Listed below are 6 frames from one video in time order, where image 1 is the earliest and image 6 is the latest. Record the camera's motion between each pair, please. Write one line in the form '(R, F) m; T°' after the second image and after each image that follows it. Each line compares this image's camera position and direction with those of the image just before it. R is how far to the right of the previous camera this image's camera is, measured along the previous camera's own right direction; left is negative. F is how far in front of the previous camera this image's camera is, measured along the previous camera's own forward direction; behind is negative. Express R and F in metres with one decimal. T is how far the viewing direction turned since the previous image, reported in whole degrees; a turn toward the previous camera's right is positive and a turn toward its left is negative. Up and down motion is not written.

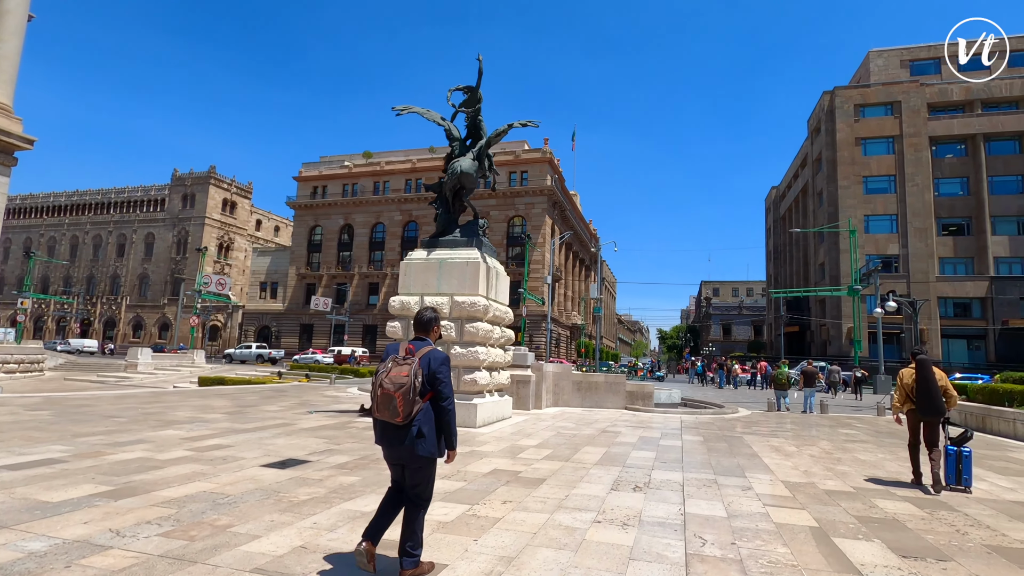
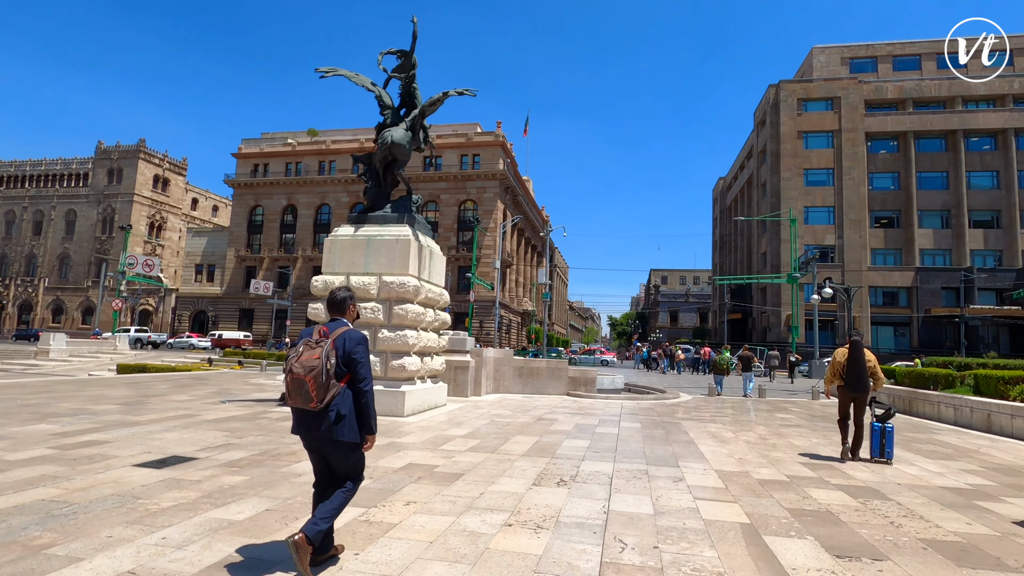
(+0.4, +0.6) m; +5°
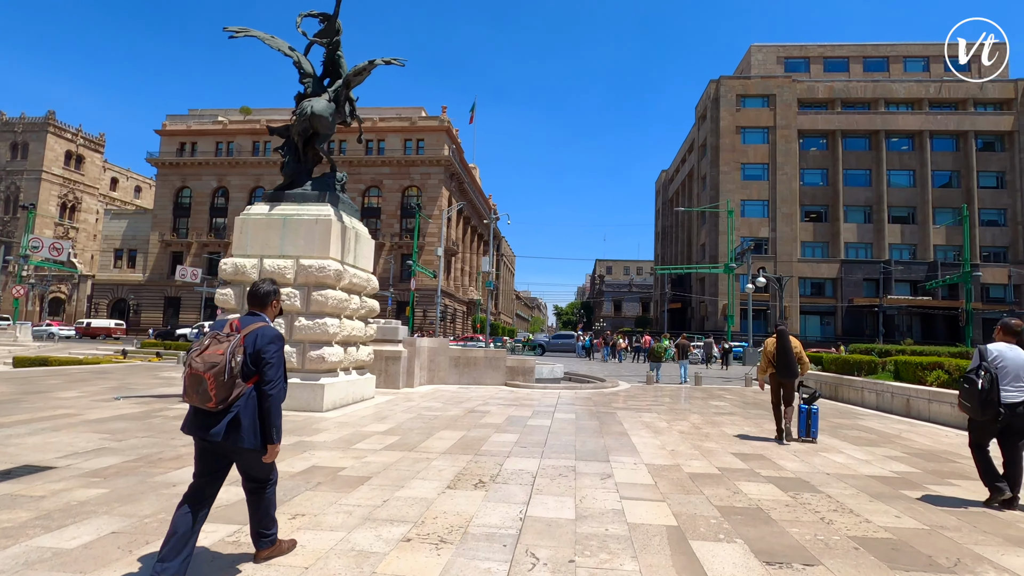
(+0.3, +0.5) m; +6°
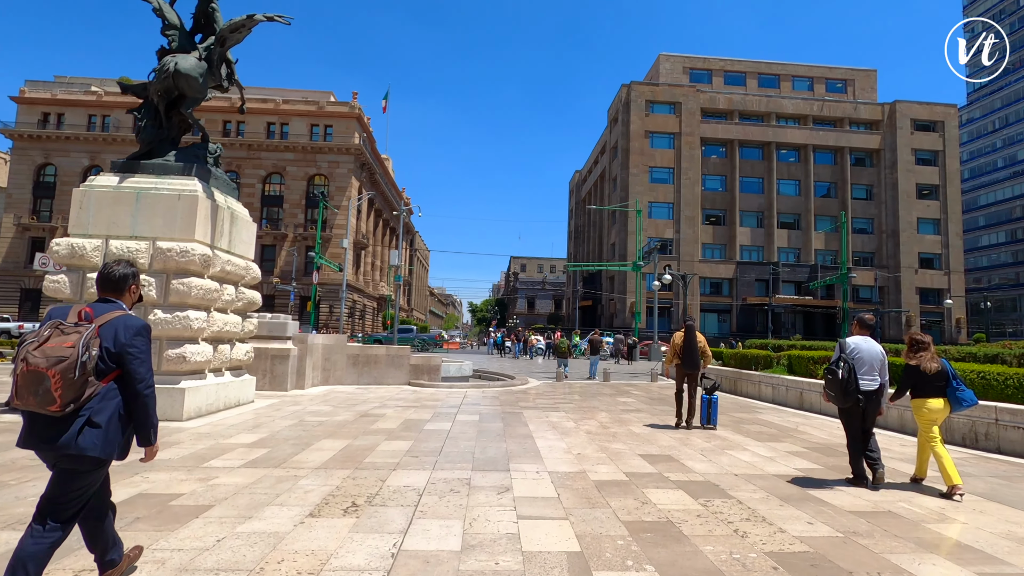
(+0.2, +0.7) m; +9°
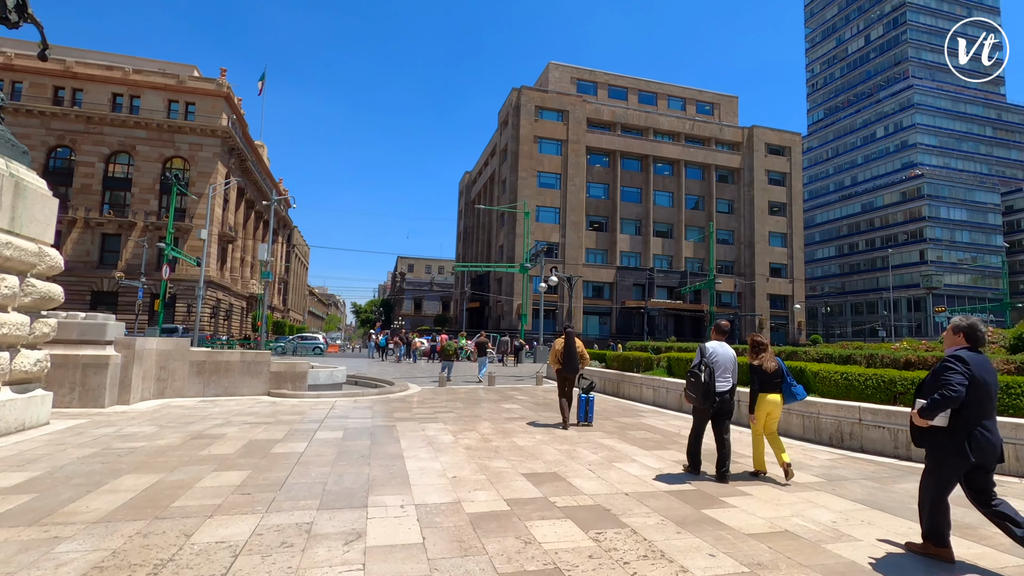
(+0.2, +0.8) m; +12°
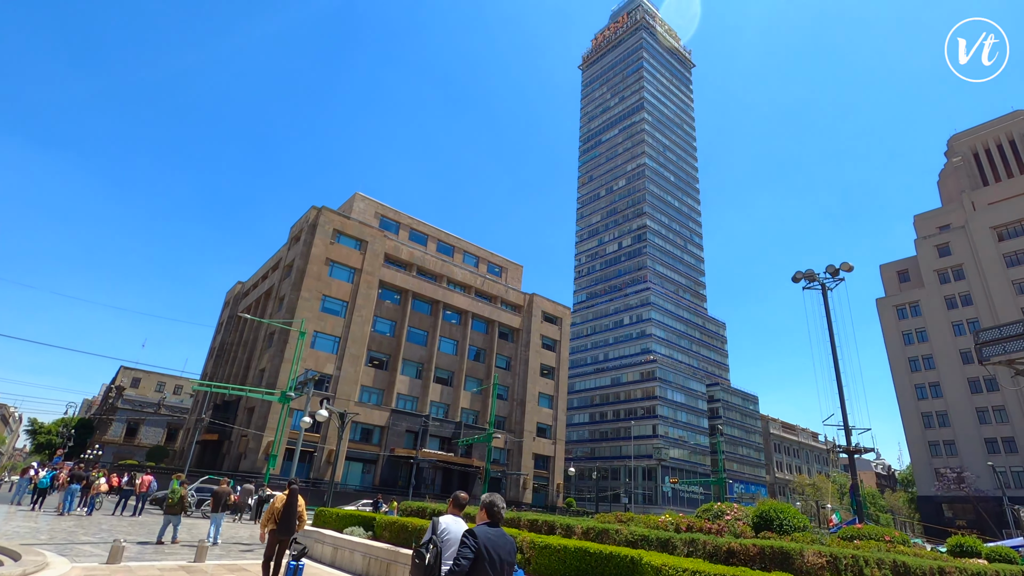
(0.0, +2.4) m; +23°
